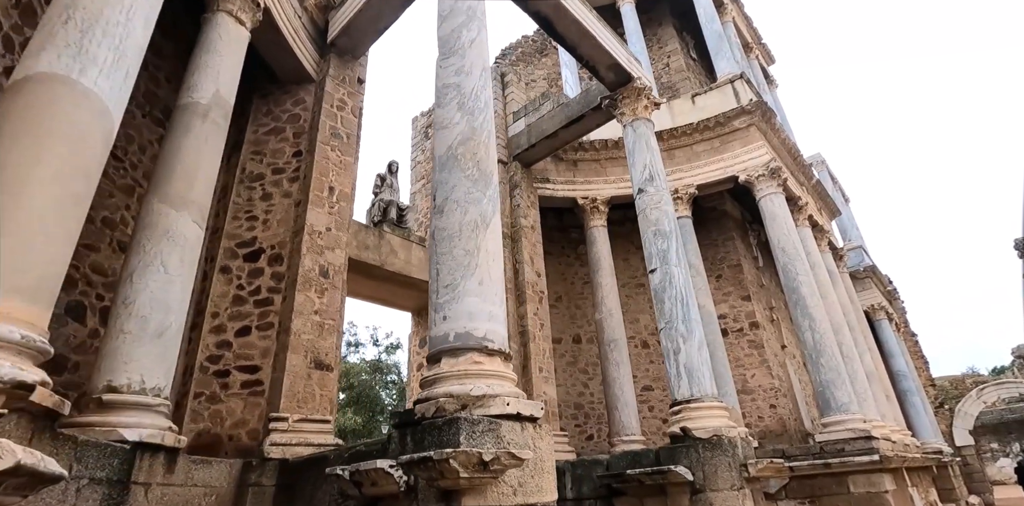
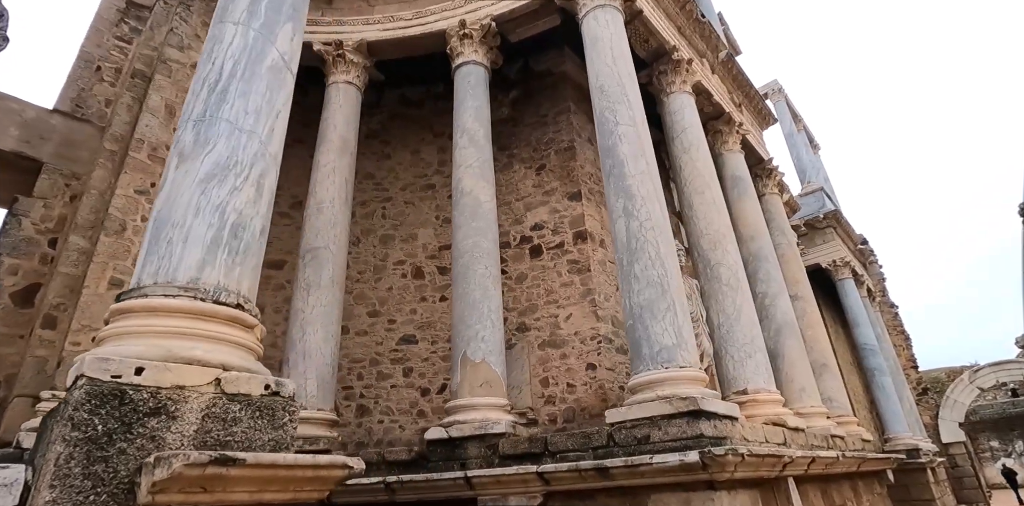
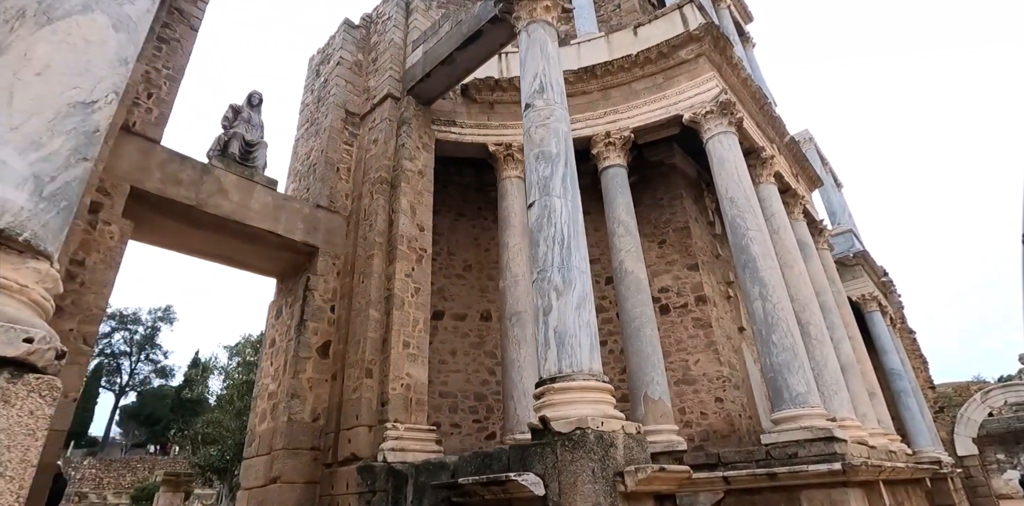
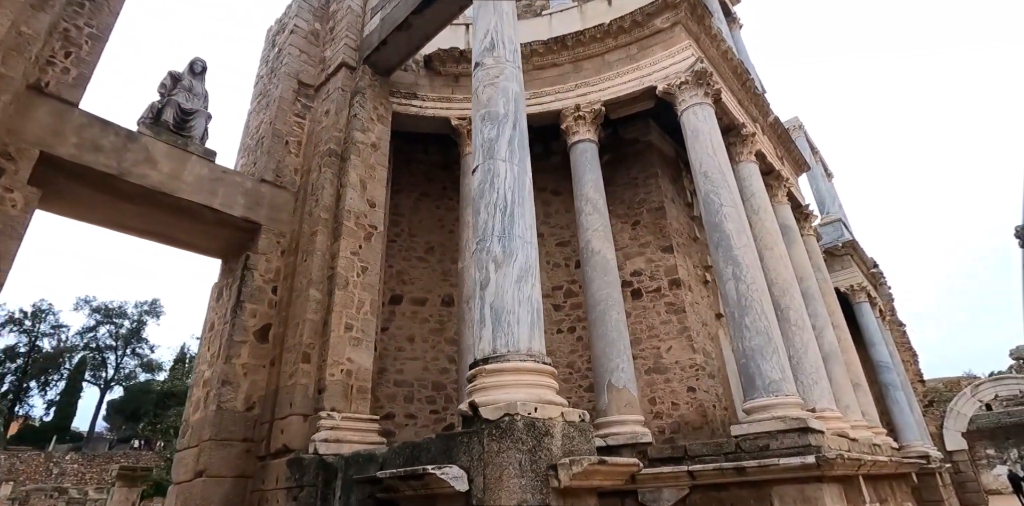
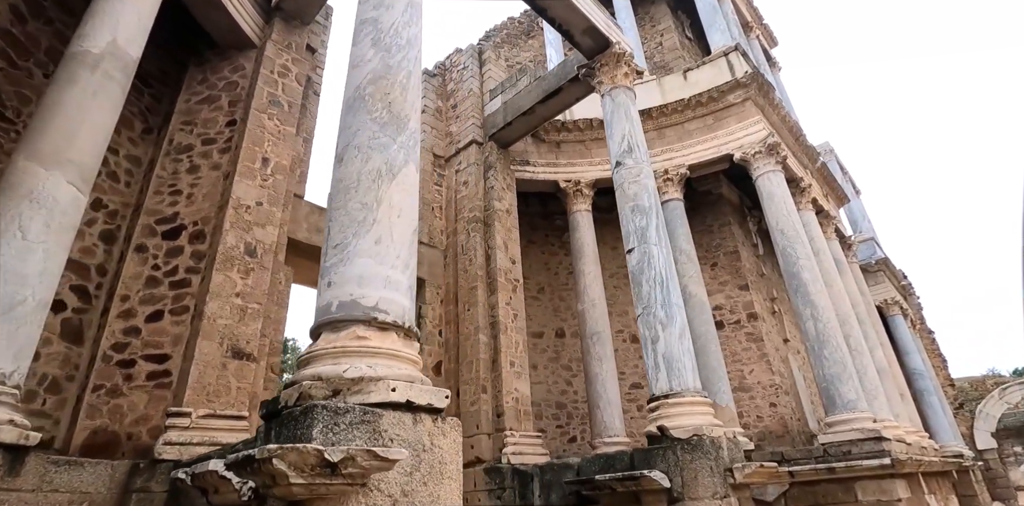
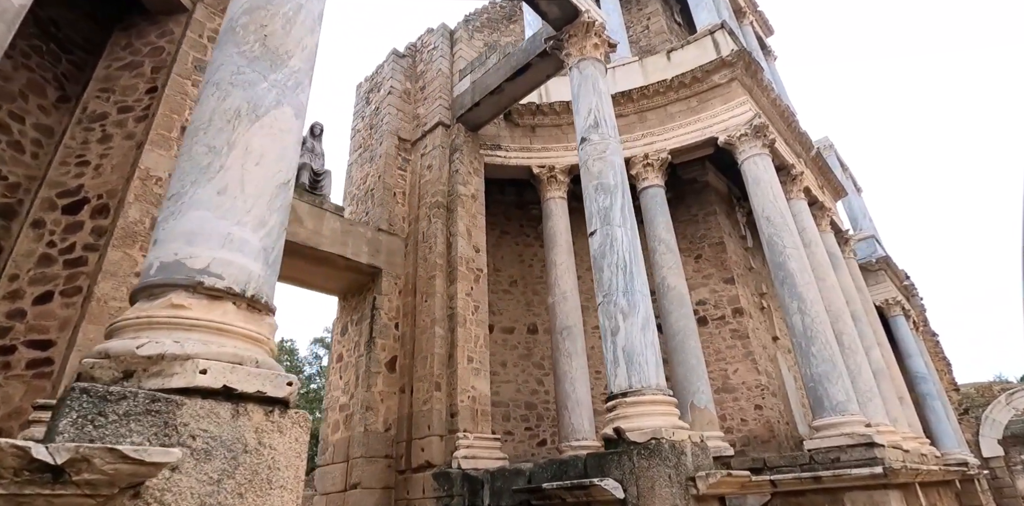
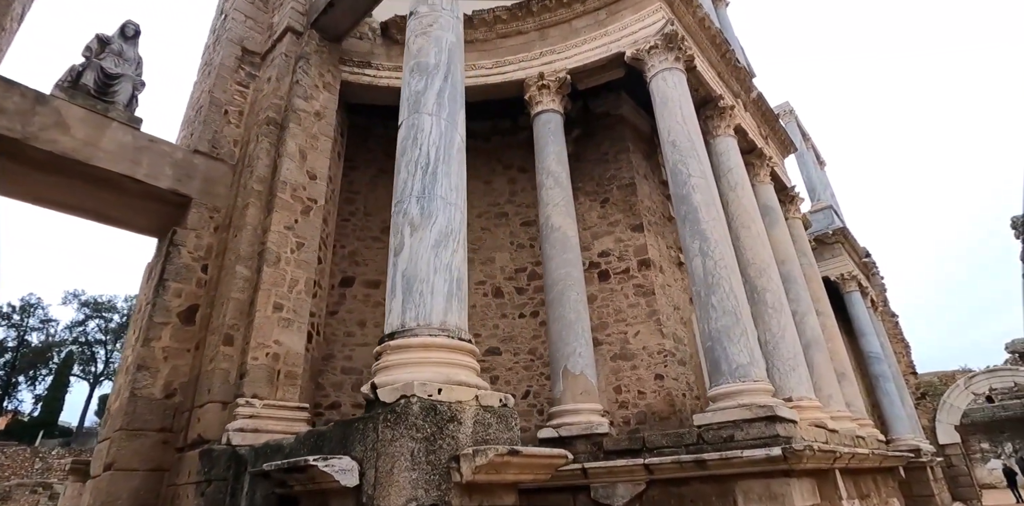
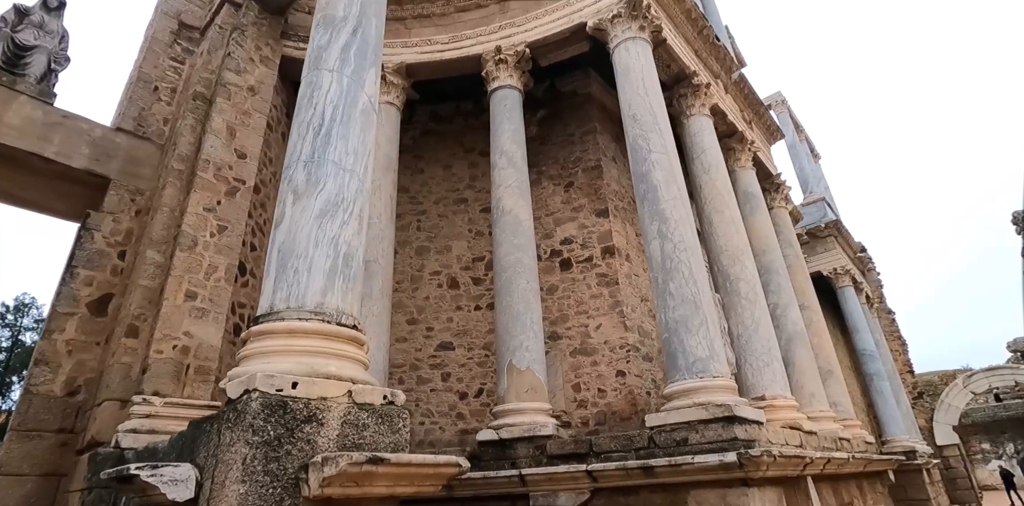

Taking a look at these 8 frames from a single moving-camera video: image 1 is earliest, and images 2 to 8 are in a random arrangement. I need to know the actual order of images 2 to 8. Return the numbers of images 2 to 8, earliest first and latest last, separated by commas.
5, 6, 3, 4, 7, 8, 2
